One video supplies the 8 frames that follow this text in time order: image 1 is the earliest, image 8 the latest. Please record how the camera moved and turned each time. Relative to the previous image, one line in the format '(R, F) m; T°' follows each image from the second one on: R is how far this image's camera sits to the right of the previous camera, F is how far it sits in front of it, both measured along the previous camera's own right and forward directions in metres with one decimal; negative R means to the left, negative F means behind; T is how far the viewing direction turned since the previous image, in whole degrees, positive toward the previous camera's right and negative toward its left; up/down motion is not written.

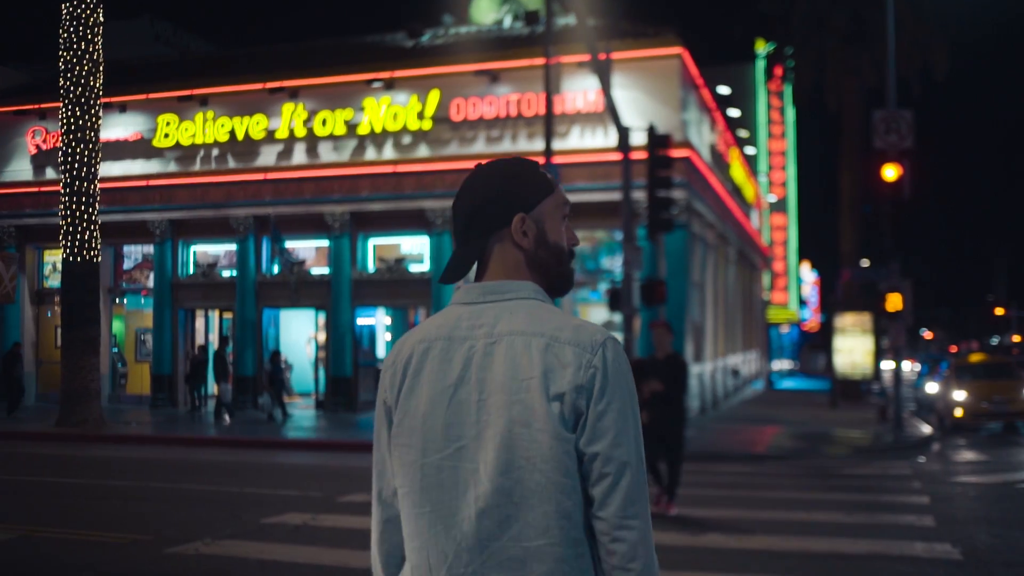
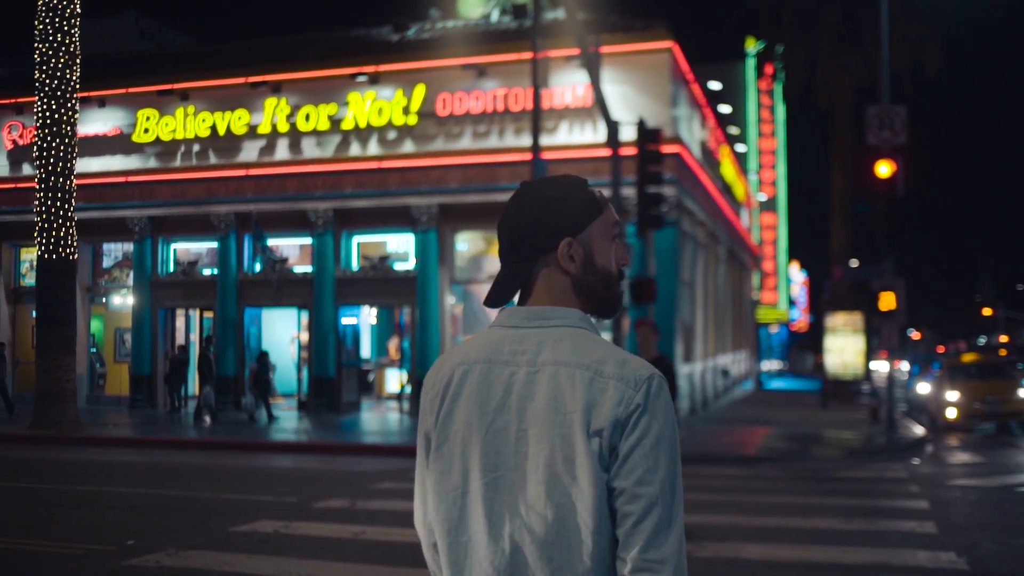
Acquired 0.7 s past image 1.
(0.0, +0.5) m; +1°
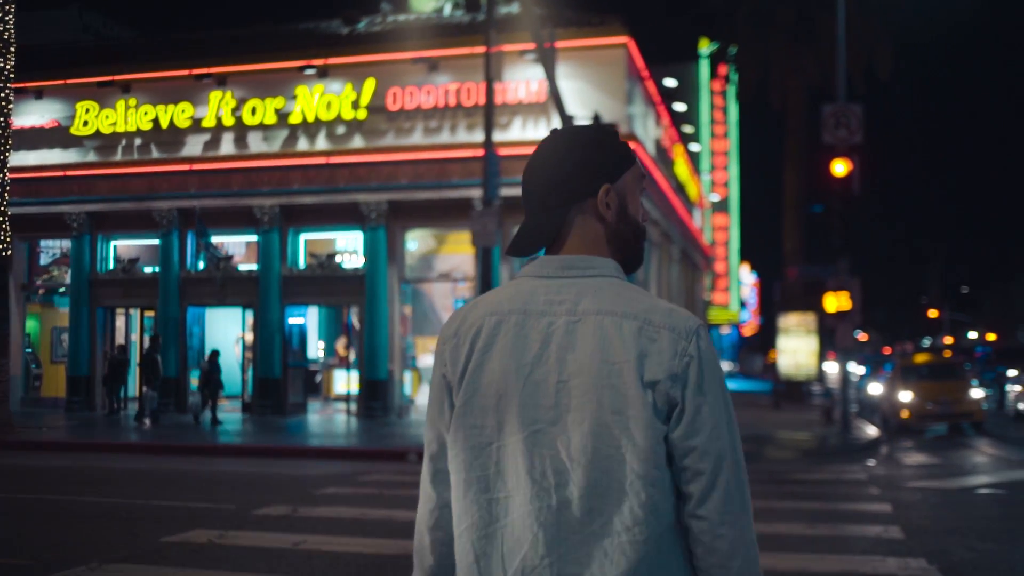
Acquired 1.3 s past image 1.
(0.0, +0.5) m; +3°
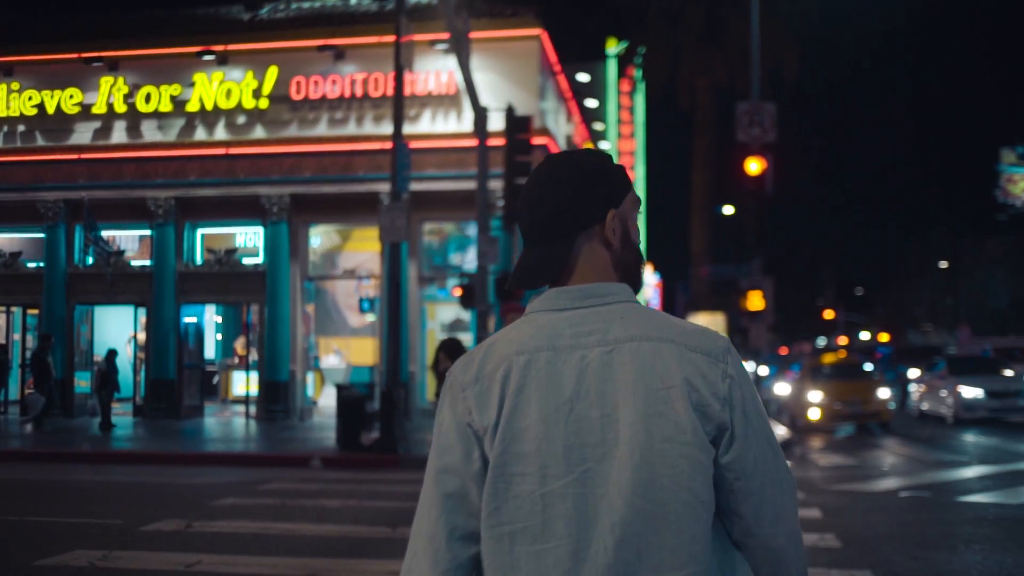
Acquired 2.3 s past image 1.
(-0.1, +0.7) m; +5°
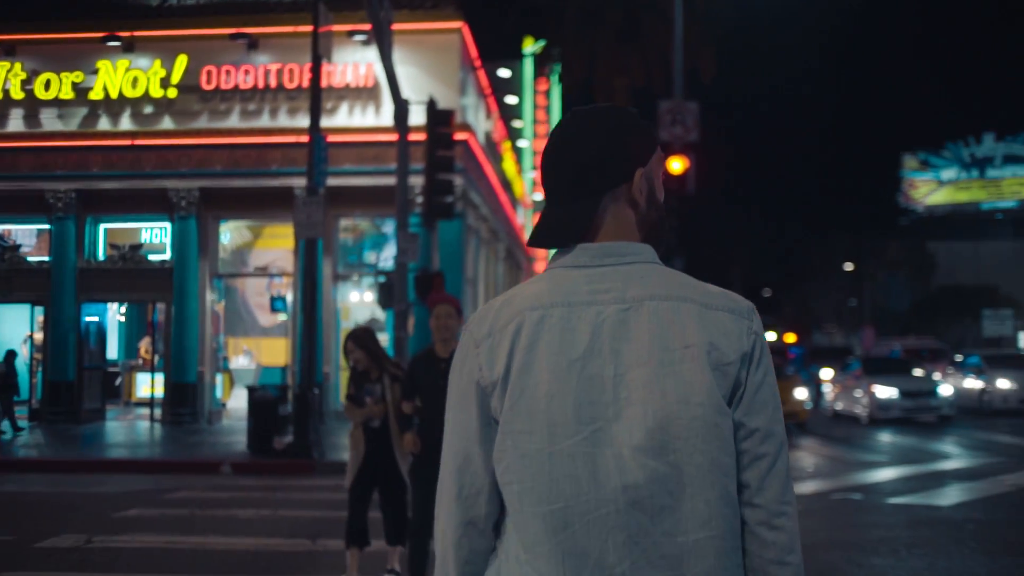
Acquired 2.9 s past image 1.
(-0.2, +0.5) m; +5°
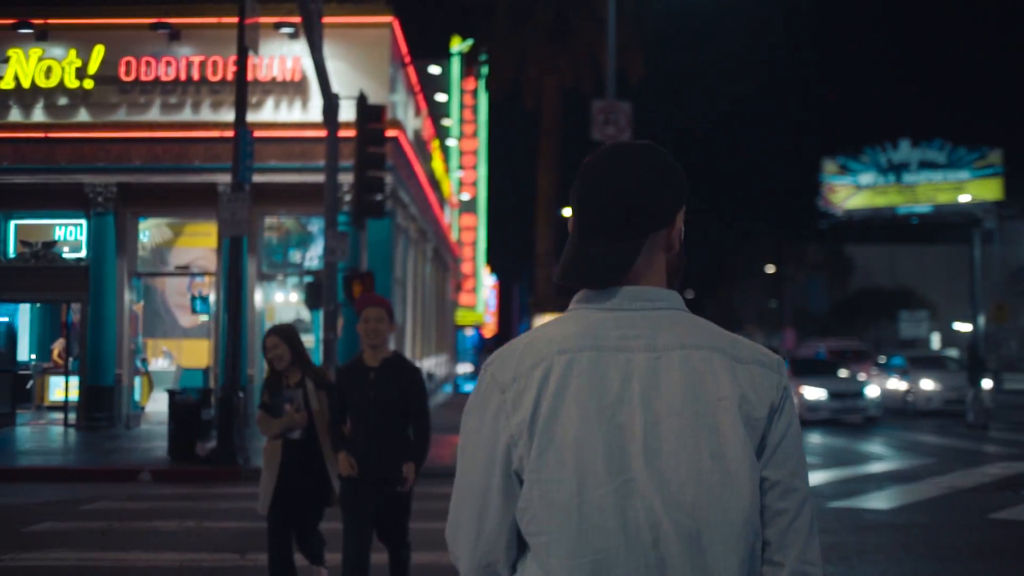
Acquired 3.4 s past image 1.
(-0.1, +0.4) m; +4°
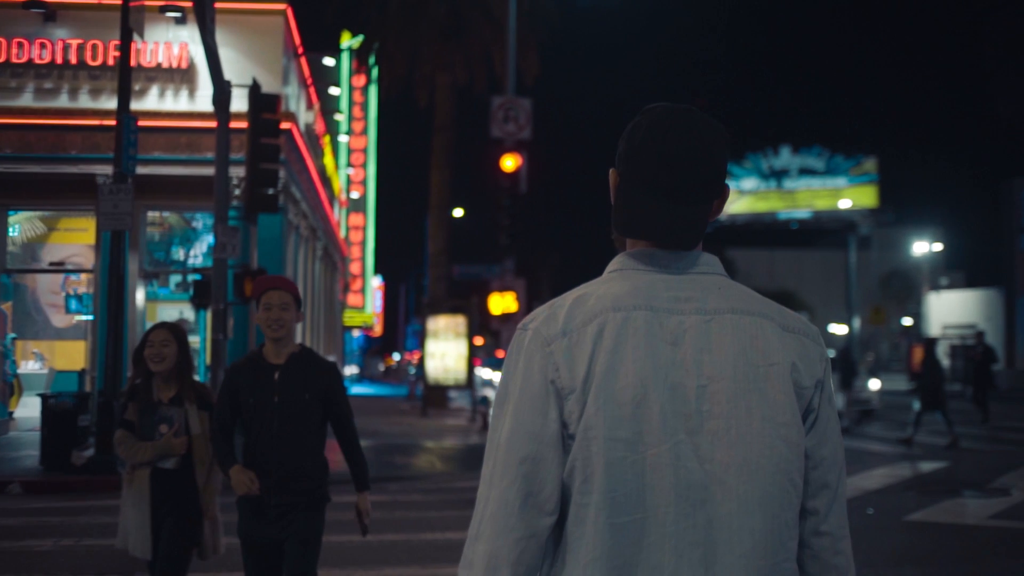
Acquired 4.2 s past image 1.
(-0.3, +0.5) m; +6°
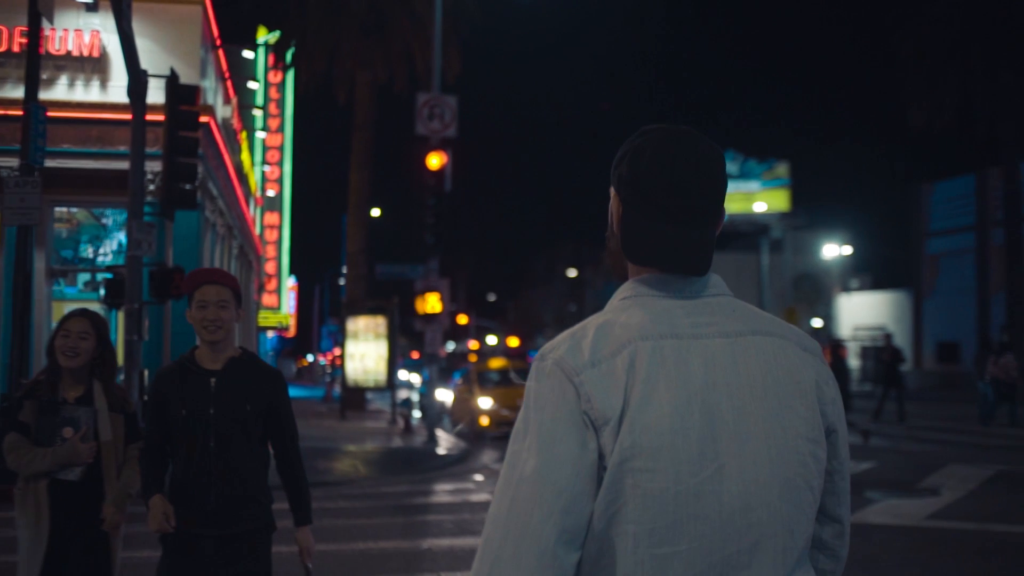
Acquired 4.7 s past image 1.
(-0.2, +0.3) m; +4°
